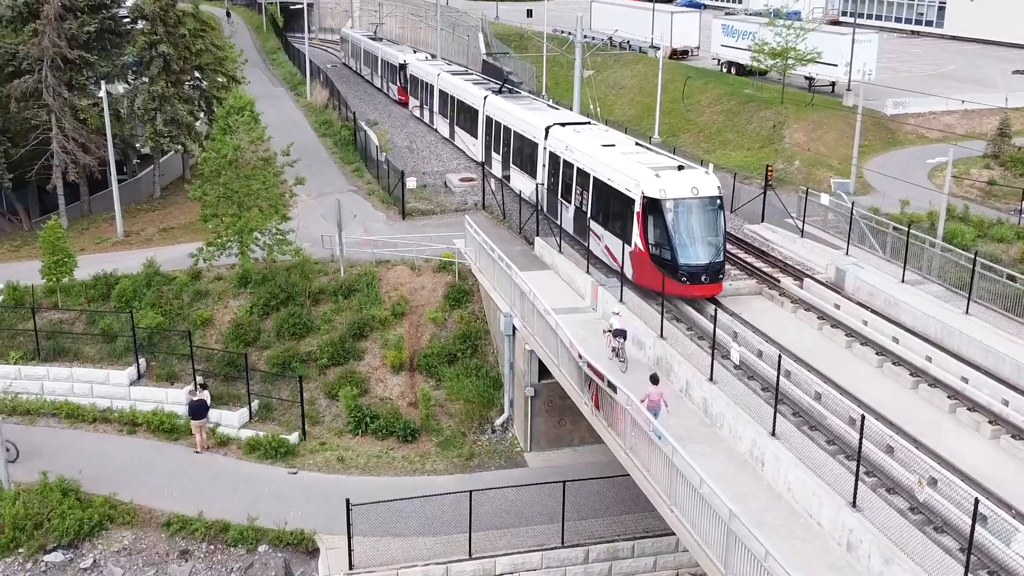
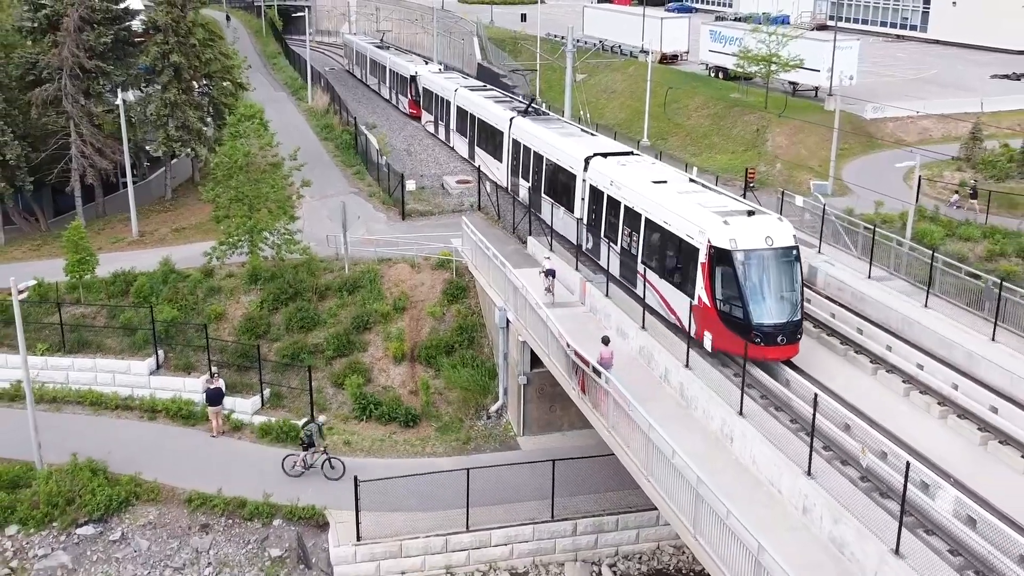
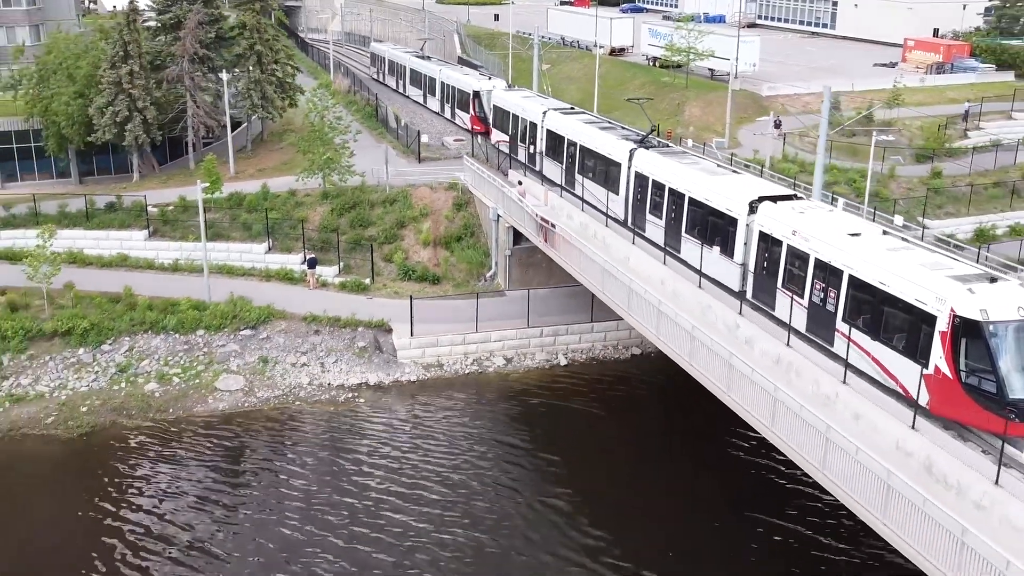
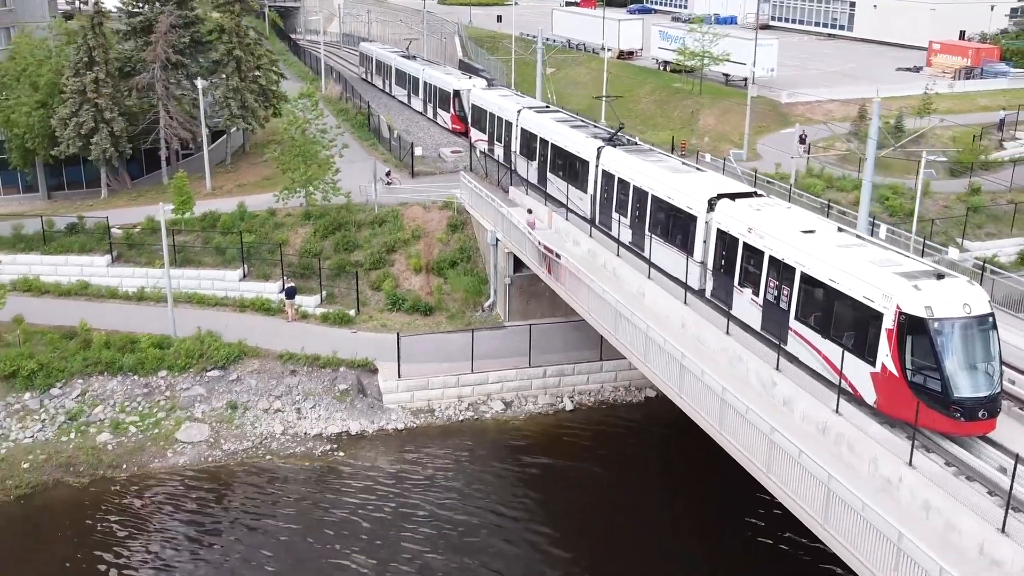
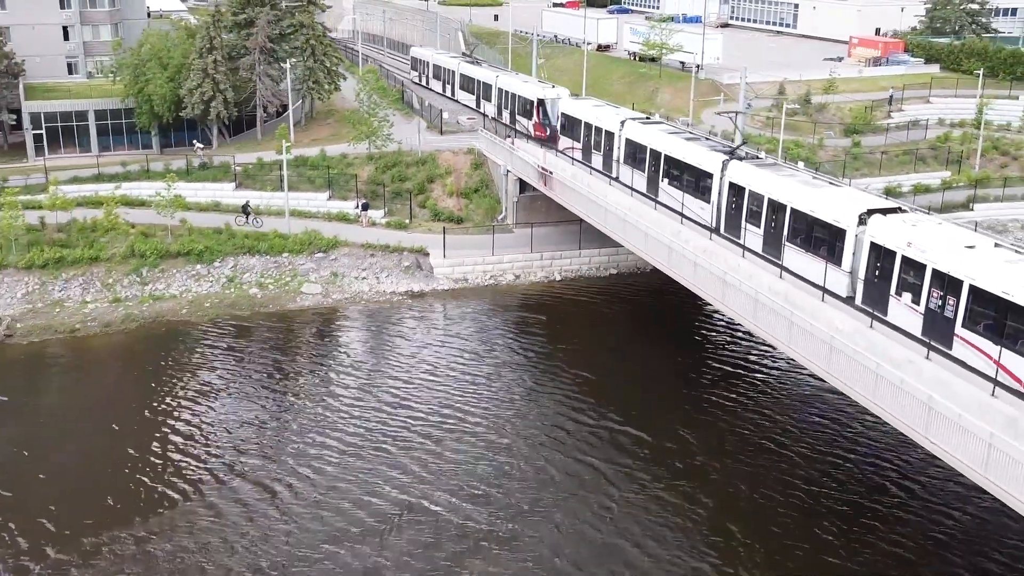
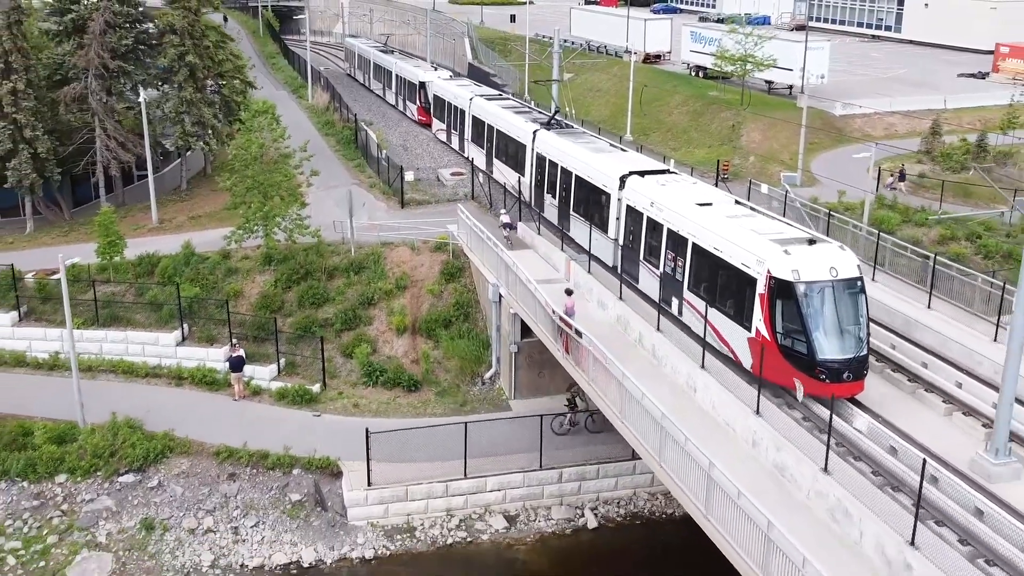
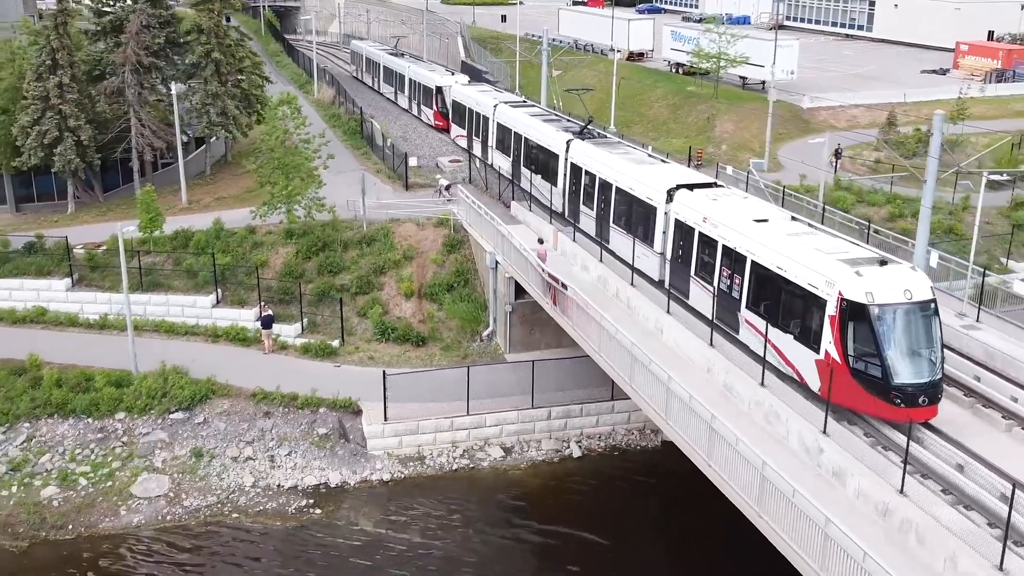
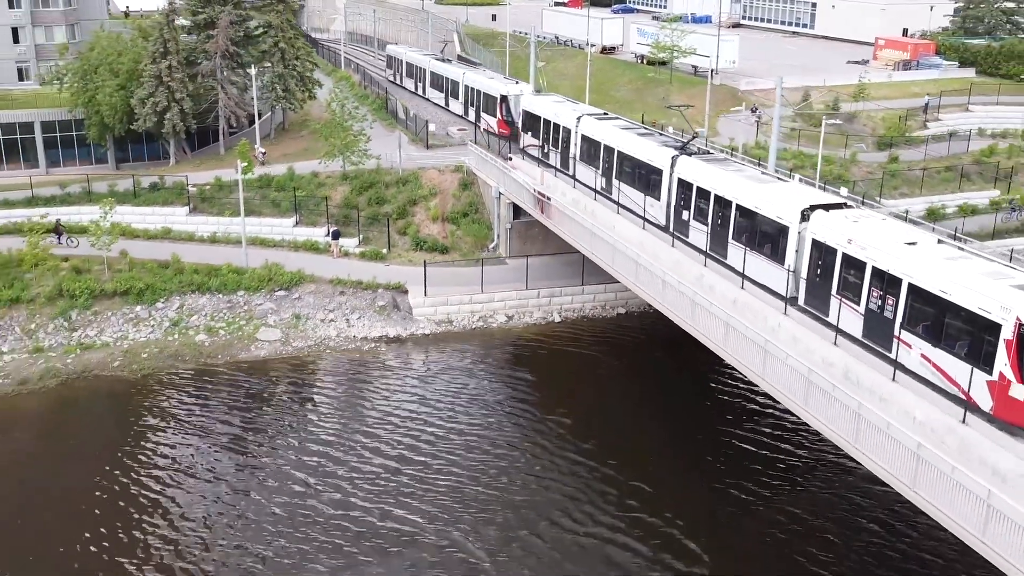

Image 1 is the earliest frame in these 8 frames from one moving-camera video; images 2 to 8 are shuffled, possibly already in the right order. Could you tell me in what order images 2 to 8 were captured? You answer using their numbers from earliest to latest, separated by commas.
2, 6, 7, 4, 3, 8, 5
